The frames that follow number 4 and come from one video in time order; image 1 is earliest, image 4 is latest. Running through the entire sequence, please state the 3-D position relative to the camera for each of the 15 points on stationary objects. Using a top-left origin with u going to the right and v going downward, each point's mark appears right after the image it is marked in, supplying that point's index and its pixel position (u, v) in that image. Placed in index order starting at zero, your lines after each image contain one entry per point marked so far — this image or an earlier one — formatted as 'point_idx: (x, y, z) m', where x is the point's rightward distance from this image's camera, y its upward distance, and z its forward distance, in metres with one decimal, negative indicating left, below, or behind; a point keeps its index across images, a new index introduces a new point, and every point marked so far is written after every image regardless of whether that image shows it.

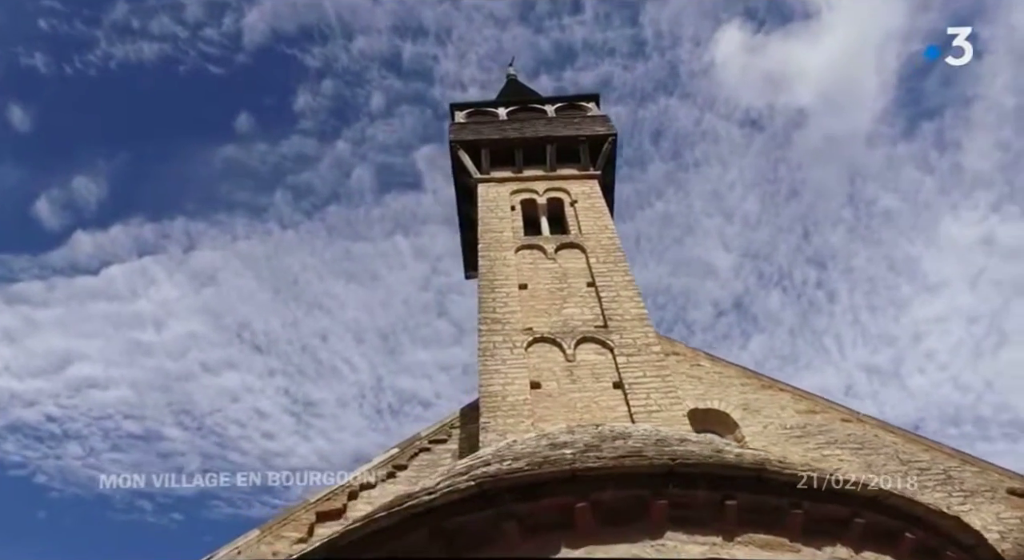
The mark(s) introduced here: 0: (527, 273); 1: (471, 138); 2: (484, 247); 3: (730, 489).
0: (+0.3, +0.1, +10.2) m
1: (-0.9, +3.1, +13.5) m
2: (-0.5, +0.6, +10.8) m
3: (+1.6, -1.5, +4.4) m
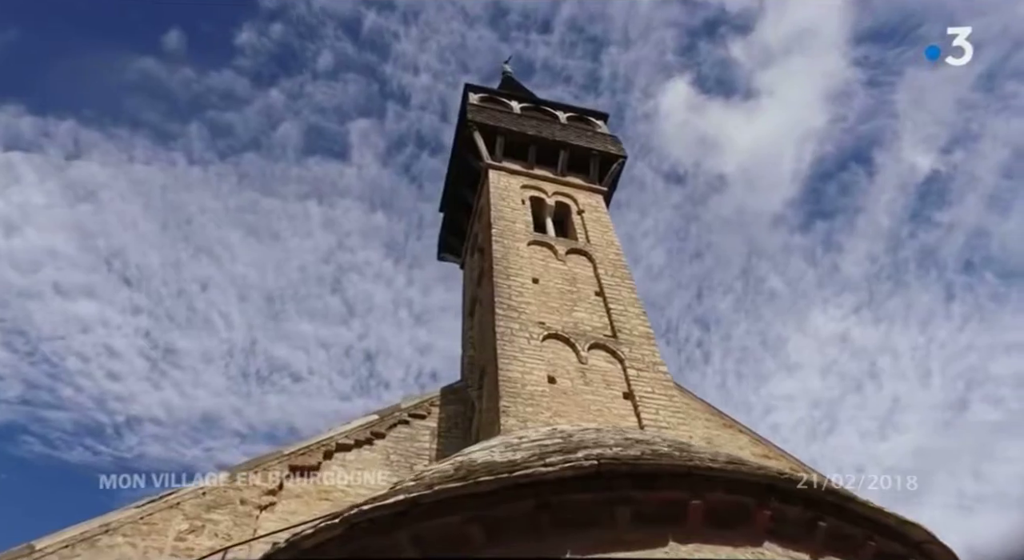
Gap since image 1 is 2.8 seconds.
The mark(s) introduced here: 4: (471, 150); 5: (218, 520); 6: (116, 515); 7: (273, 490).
0: (+0.5, +0.2, +10.2) m
1: (-0.5, +3.4, +13.4) m
2: (-0.2, +0.8, +10.6) m
3: (+2.3, -1.7, +4.6) m
4: (-0.9, +2.8, +13.5) m
5: (-3.3, -2.7, +6.9) m
6: (-4.1, -2.5, +6.5) m
7: (-2.9, -2.6, +7.5) m
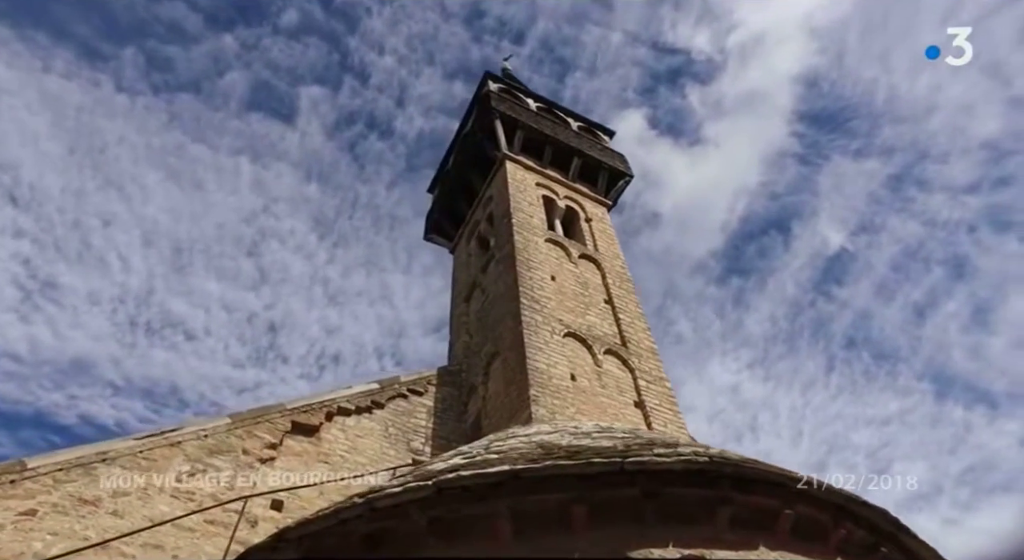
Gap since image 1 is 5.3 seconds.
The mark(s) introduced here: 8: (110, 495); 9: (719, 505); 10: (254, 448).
0: (+0.7, +0.2, +10.2) m
1: (0.0, +3.6, +13.3) m
2: (+0.1, +1.0, +10.6) m
3: (+2.9, -2.0, +4.9) m
4: (-0.6, +3.1, +13.4) m
5: (-3.0, -1.9, +6.4) m
6: (-3.8, -1.6, +5.9) m
7: (-2.7, -1.9, +7.1) m
8: (-3.6, -1.9, +5.5) m
9: (+1.5, -1.6, +4.3) m
10: (-2.9, -1.9, +6.9) m
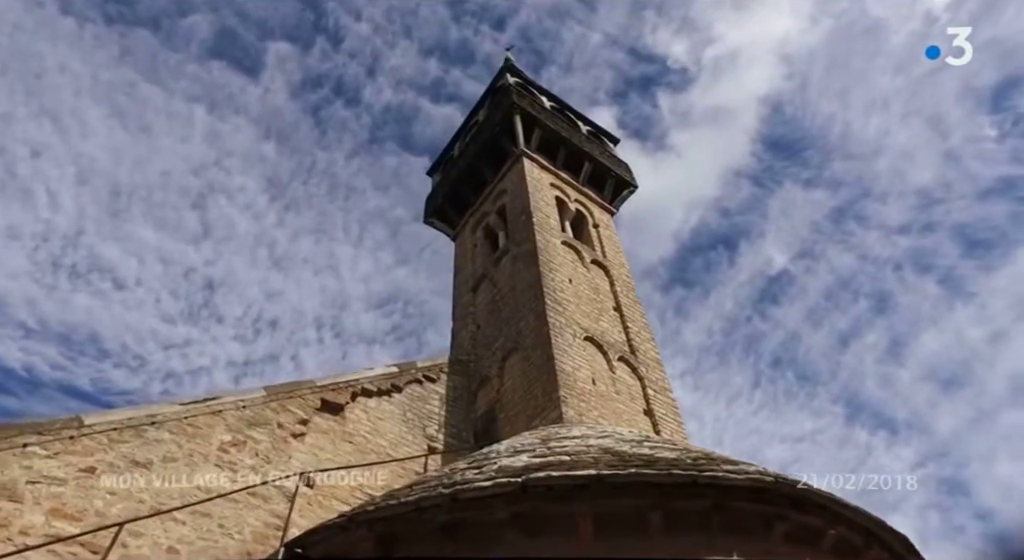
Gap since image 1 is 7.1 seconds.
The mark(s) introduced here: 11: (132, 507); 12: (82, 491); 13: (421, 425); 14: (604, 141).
0: (+1.0, +0.2, +10.4) m
1: (+0.4, +3.7, +13.4) m
2: (+0.4, +1.0, +10.8) m
3: (+3.4, -2.4, +5.4) m
4: (-0.2, +3.2, +13.4) m
5: (-2.6, -1.6, +6.4) m
6: (-3.3, -1.2, +5.8) m
7: (-2.4, -1.6, +7.1) m
8: (-3.1, -1.6, +5.5) m
9: (+2.0, -1.8, +4.7) m
10: (-2.5, -1.6, +6.8) m
11: (-3.0, -1.8, +5.0) m
12: (-3.3, -1.6, +4.7) m
13: (-1.2, -2.0, +8.4) m
14: (+2.3, +3.5, +15.6) m
